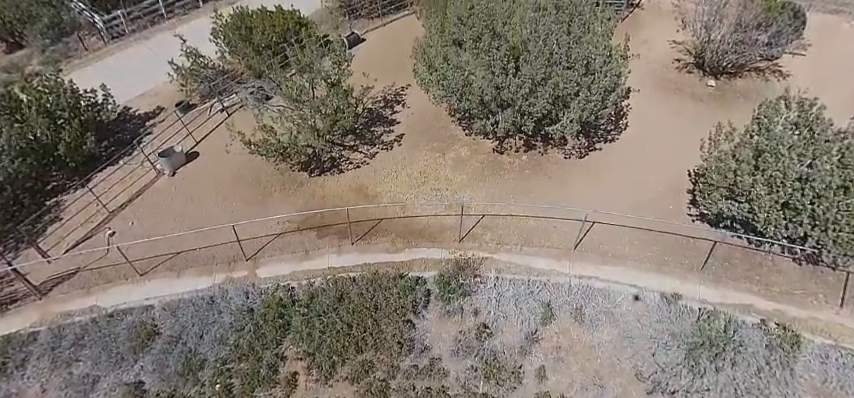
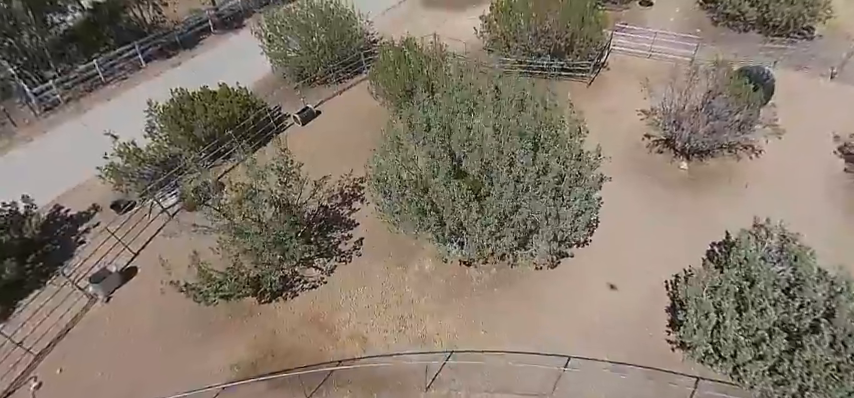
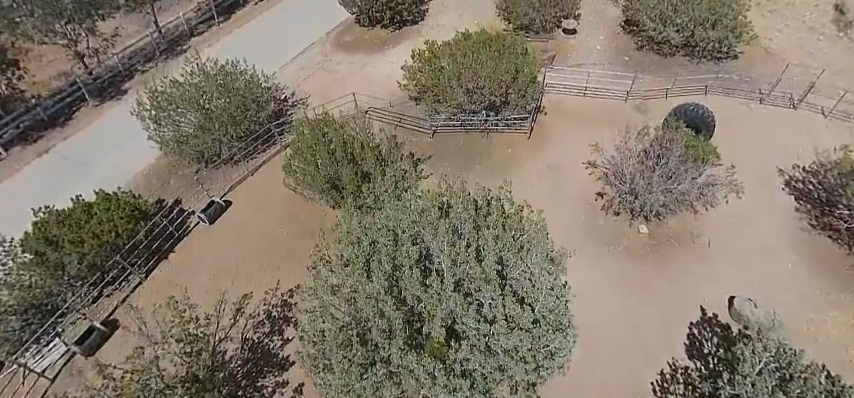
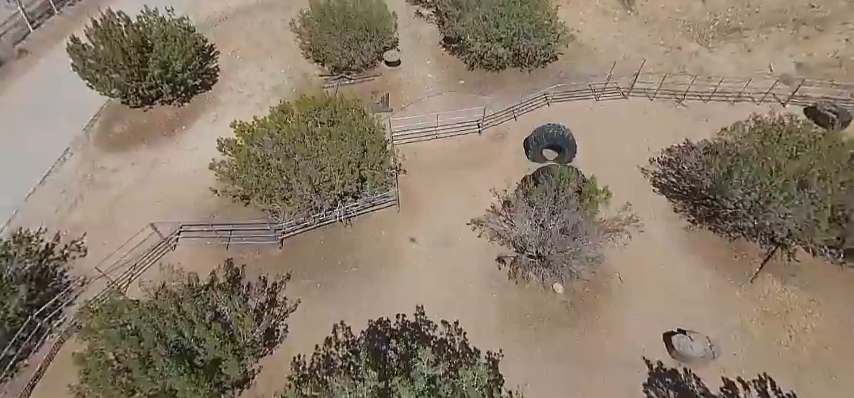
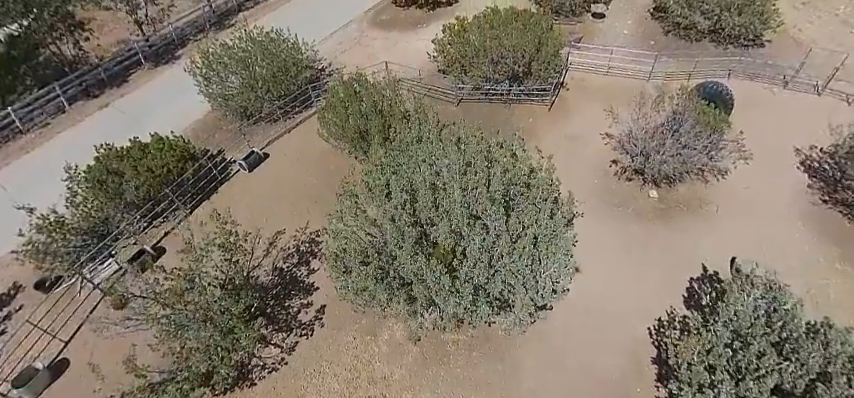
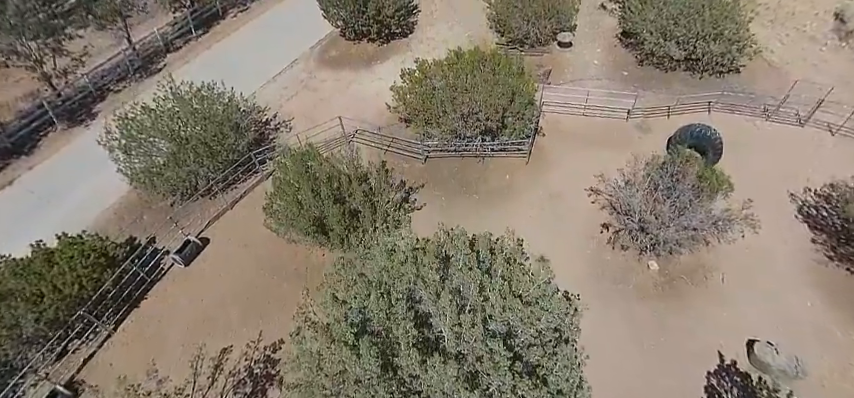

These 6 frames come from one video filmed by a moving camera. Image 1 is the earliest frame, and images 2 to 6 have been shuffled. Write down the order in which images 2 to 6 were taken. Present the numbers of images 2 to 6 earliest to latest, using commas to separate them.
2, 5, 3, 6, 4
